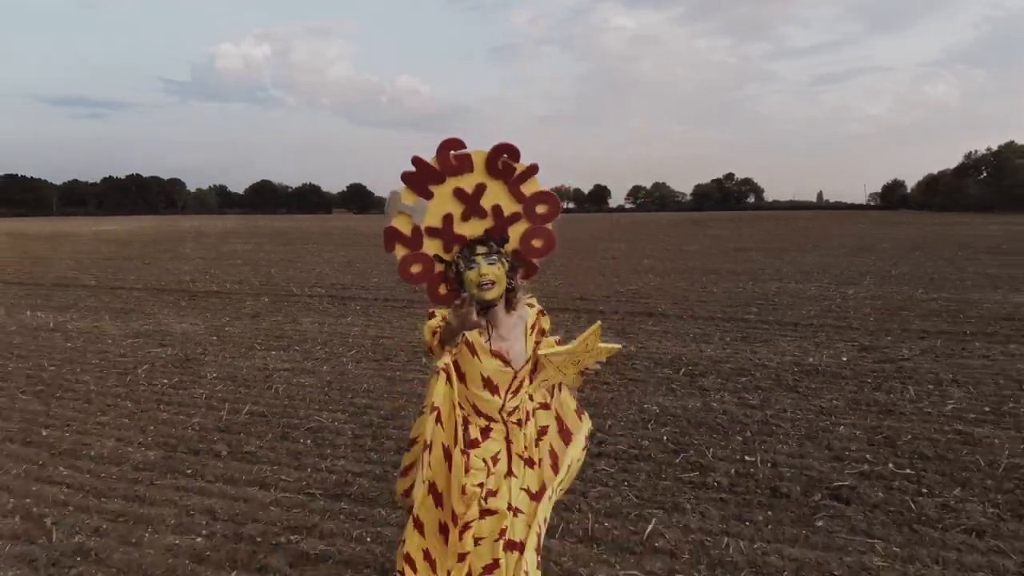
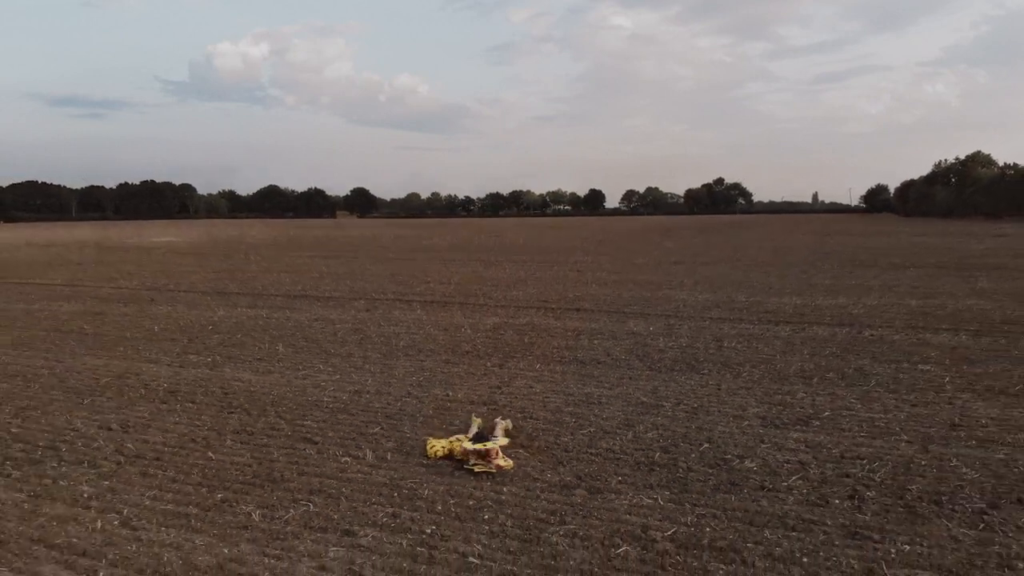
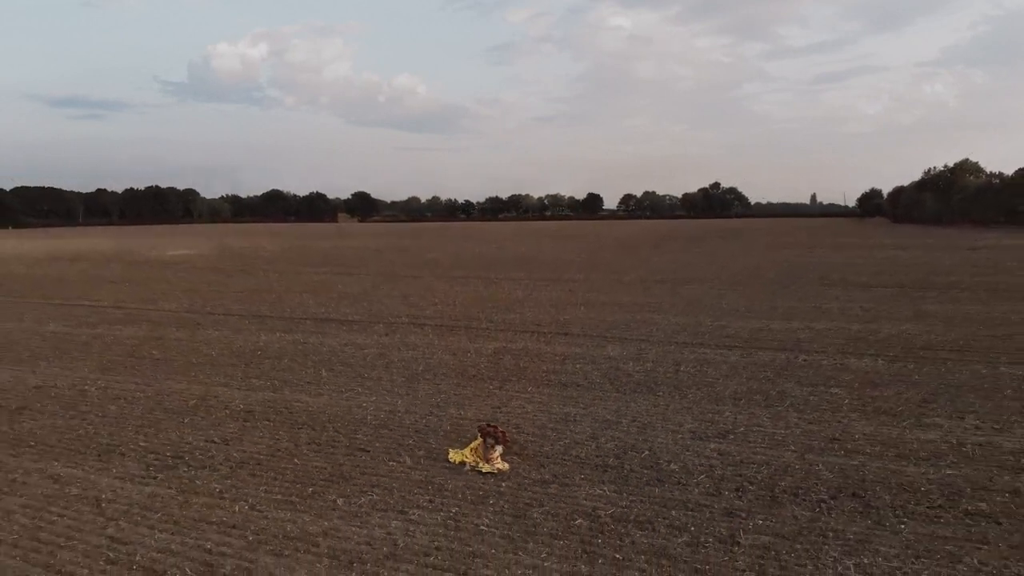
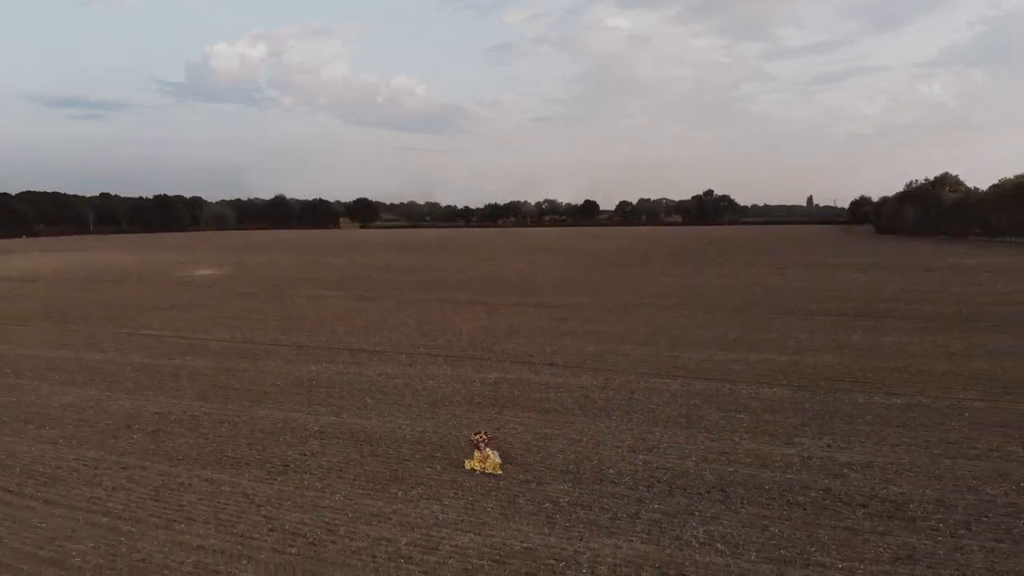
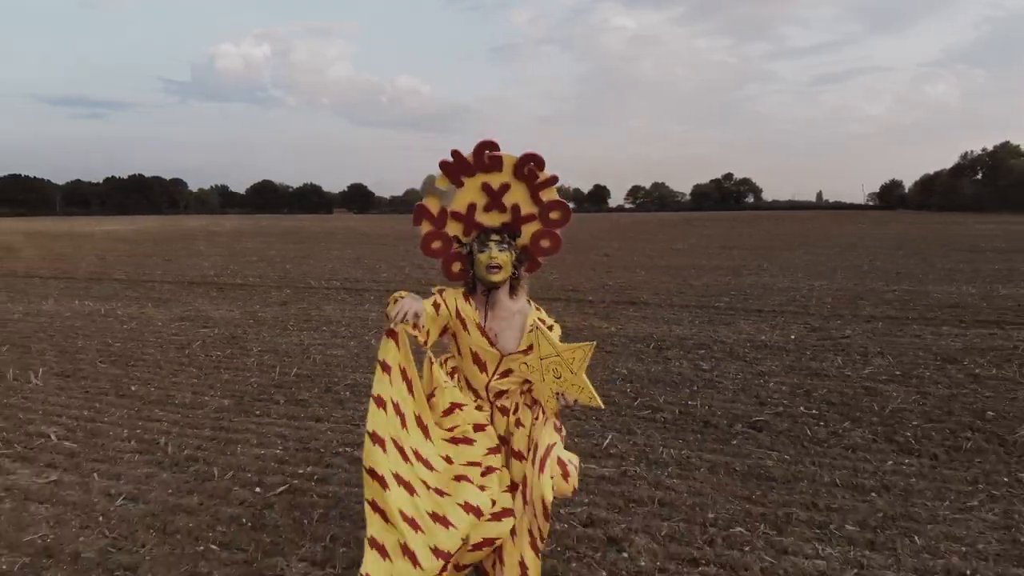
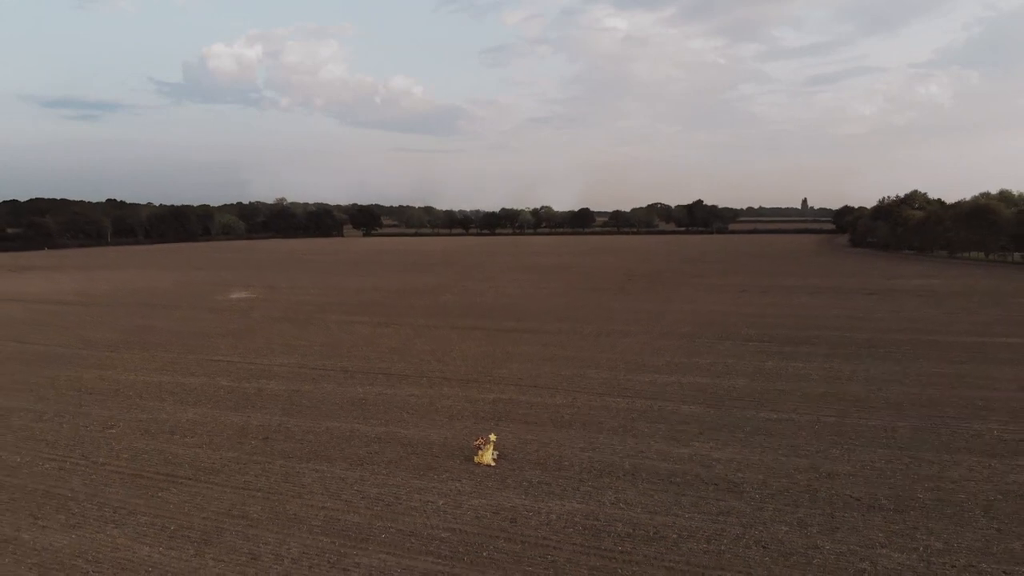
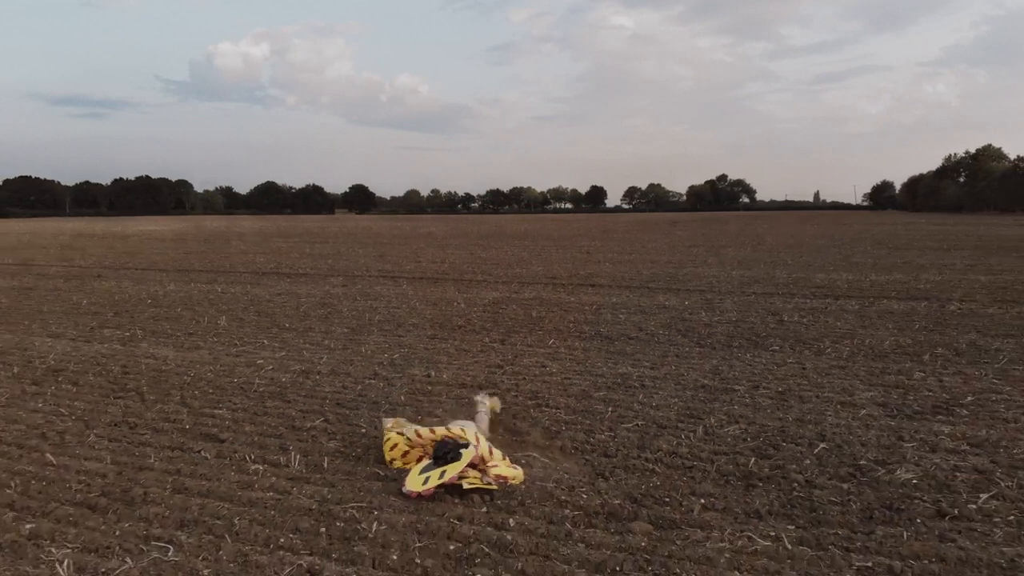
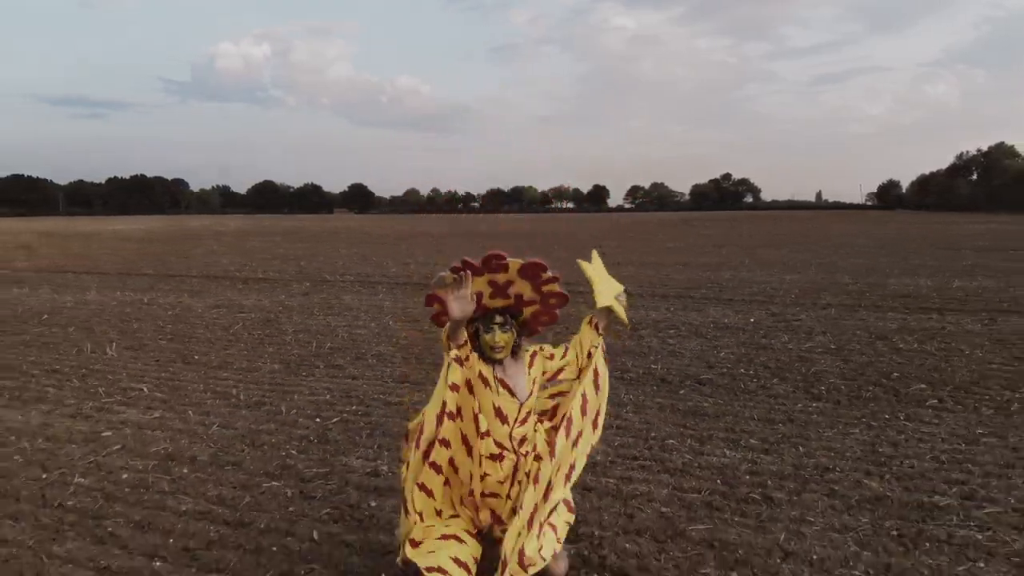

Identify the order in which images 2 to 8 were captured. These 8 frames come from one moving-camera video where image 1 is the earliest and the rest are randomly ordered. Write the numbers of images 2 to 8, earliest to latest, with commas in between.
5, 8, 7, 2, 3, 4, 6
